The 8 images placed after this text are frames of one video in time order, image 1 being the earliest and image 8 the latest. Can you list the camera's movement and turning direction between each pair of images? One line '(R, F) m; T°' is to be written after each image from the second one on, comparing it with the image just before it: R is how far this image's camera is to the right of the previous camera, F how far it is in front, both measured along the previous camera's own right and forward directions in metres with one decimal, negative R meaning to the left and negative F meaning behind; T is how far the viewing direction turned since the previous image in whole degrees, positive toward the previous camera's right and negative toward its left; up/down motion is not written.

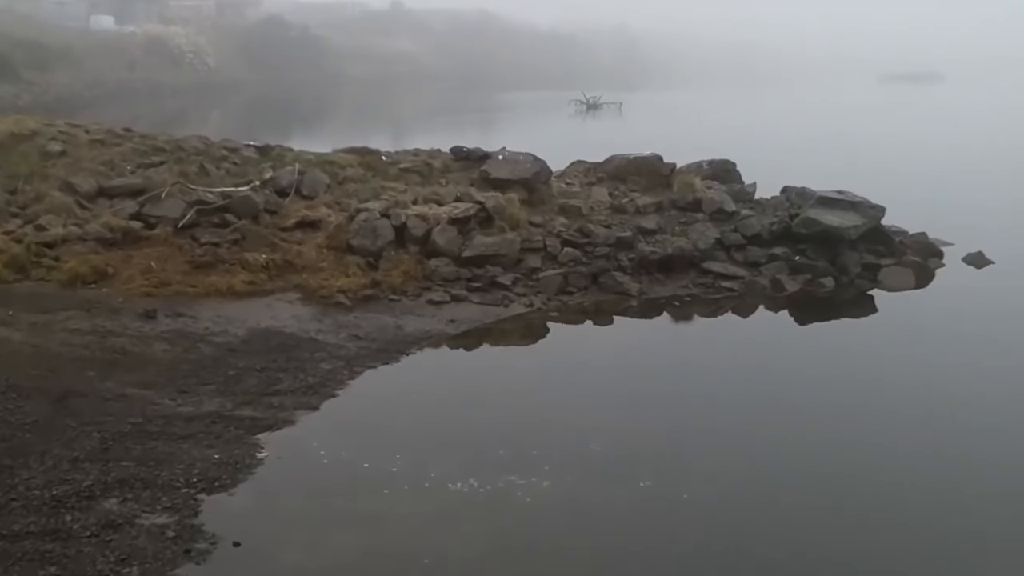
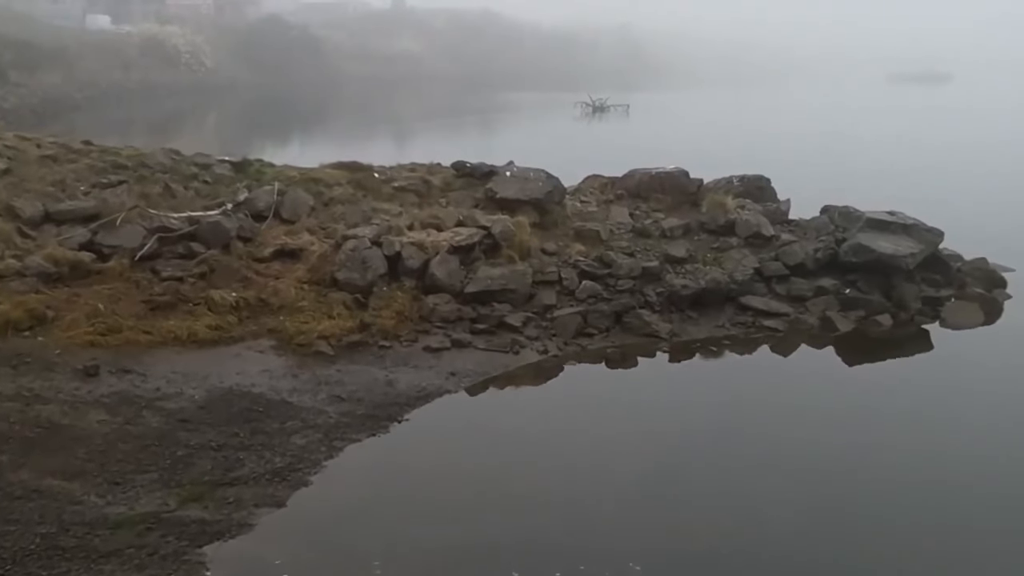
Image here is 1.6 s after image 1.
(-0.1, +1.4) m; 0°
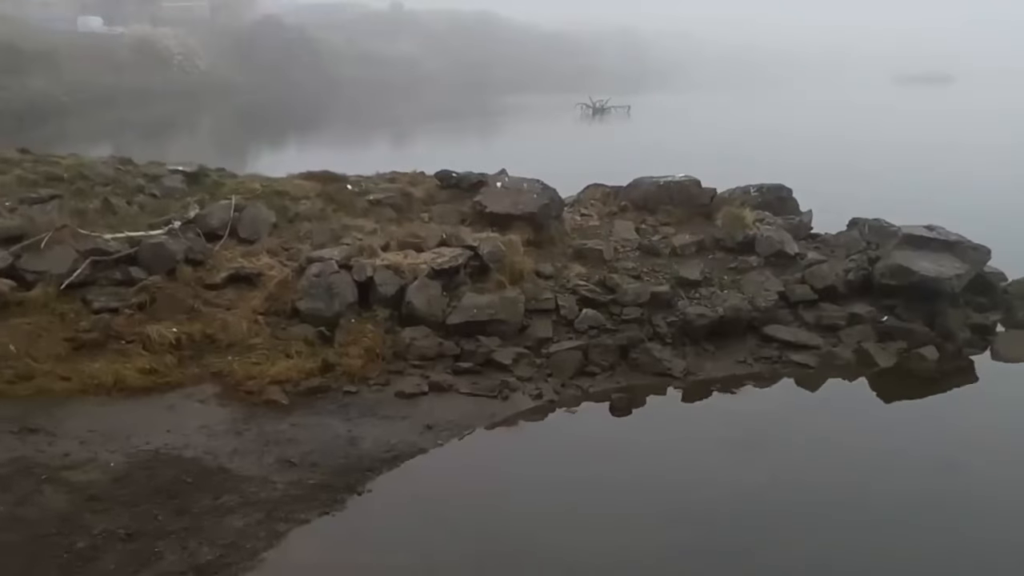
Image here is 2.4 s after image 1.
(+0.1, +1.2) m; 0°
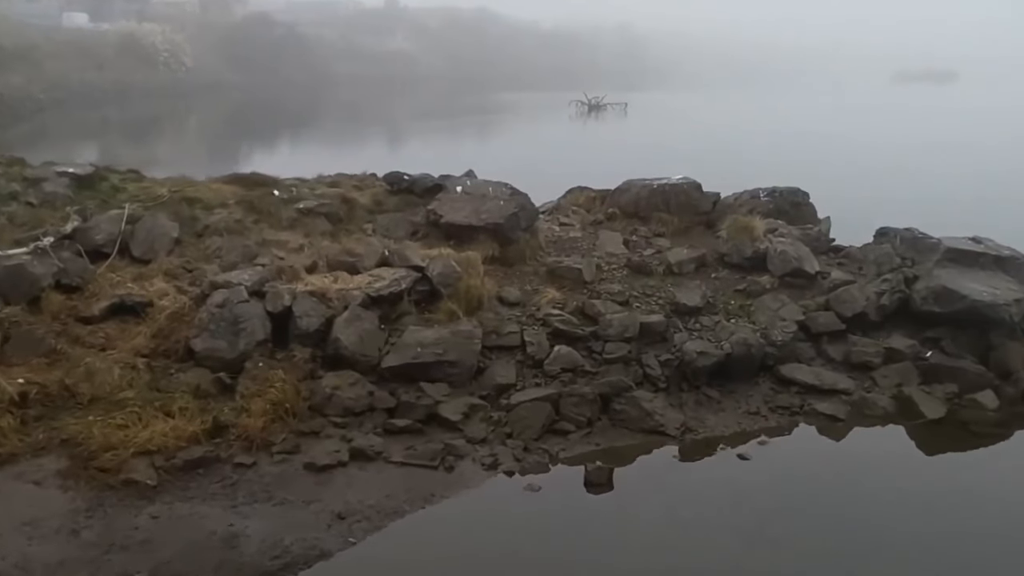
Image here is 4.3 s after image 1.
(+0.3, +1.6) m; 0°
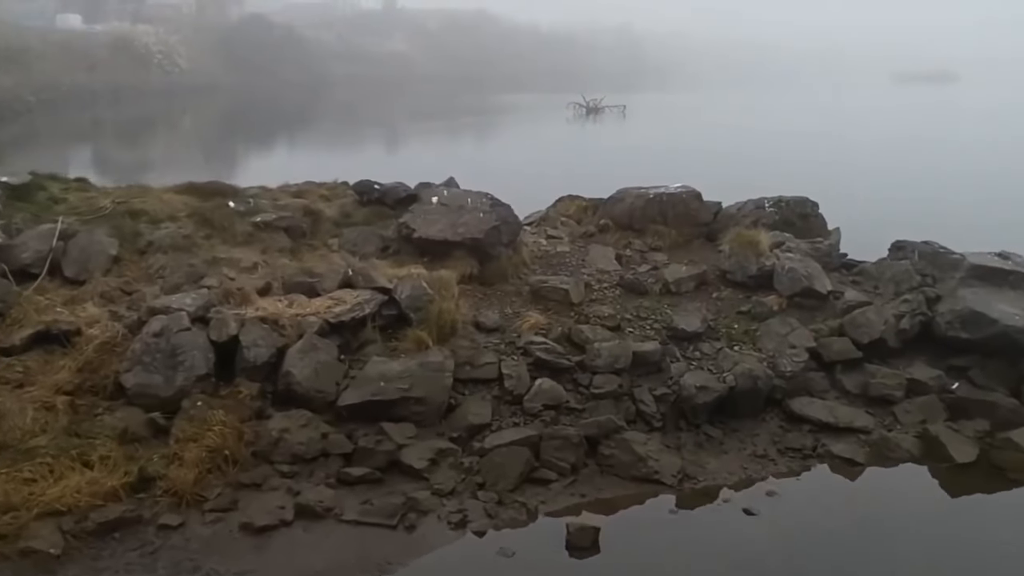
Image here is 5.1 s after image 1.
(+0.1, +0.7) m; 0°
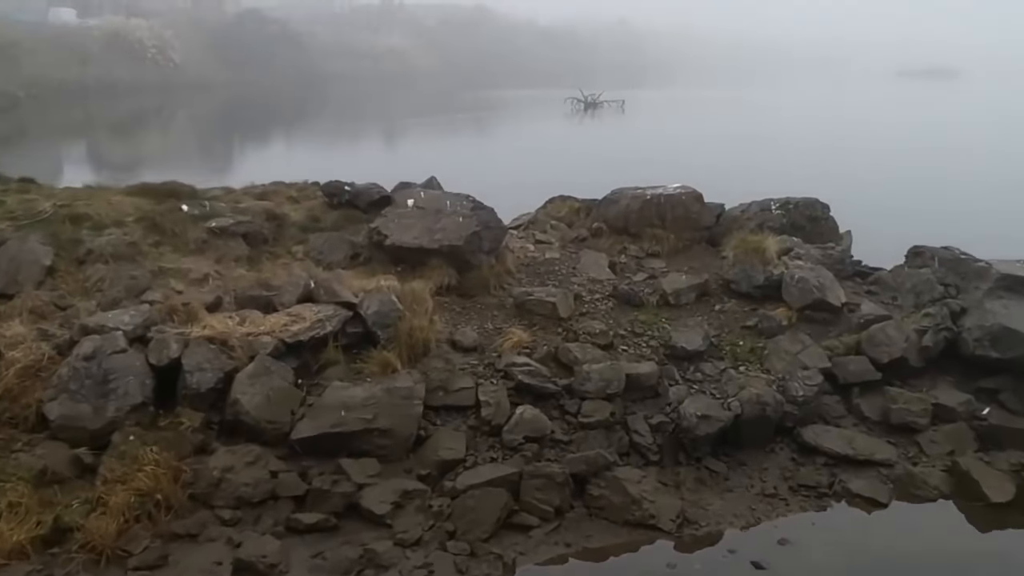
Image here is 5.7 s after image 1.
(+0.1, +0.7) m; 0°
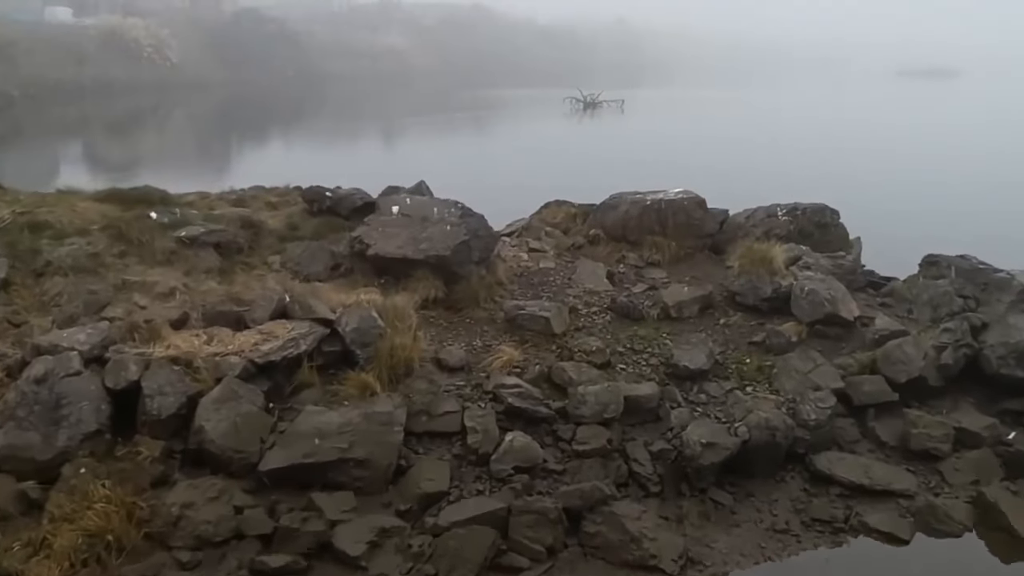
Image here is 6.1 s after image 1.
(0.0, +0.4) m; 0°
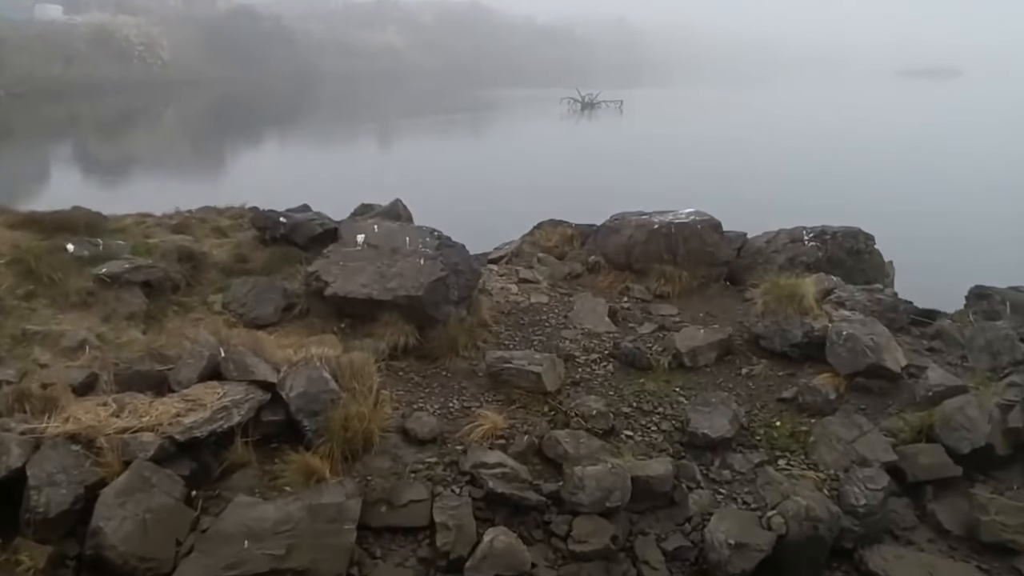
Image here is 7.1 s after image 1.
(+0.1, +0.9) m; 0°
